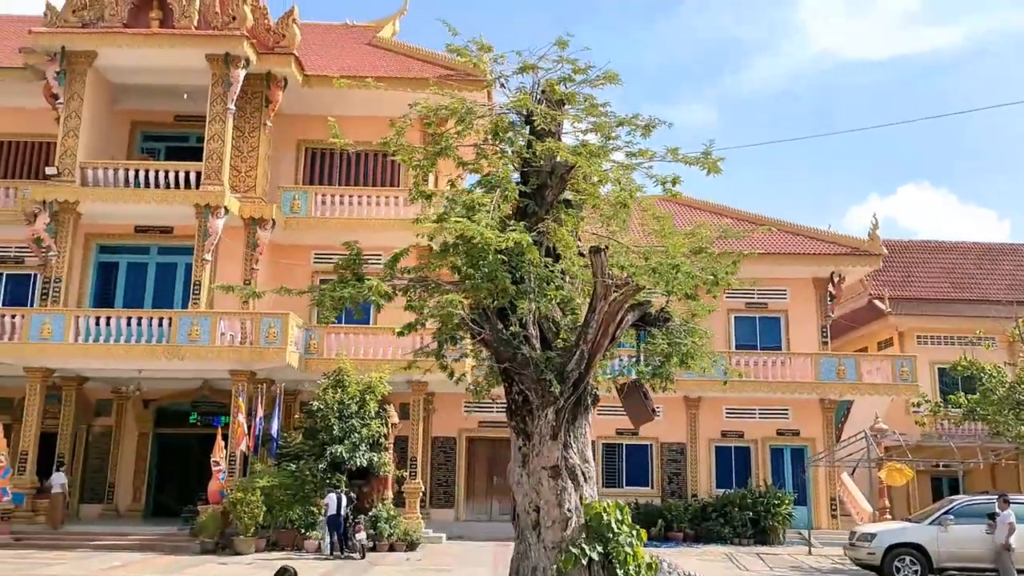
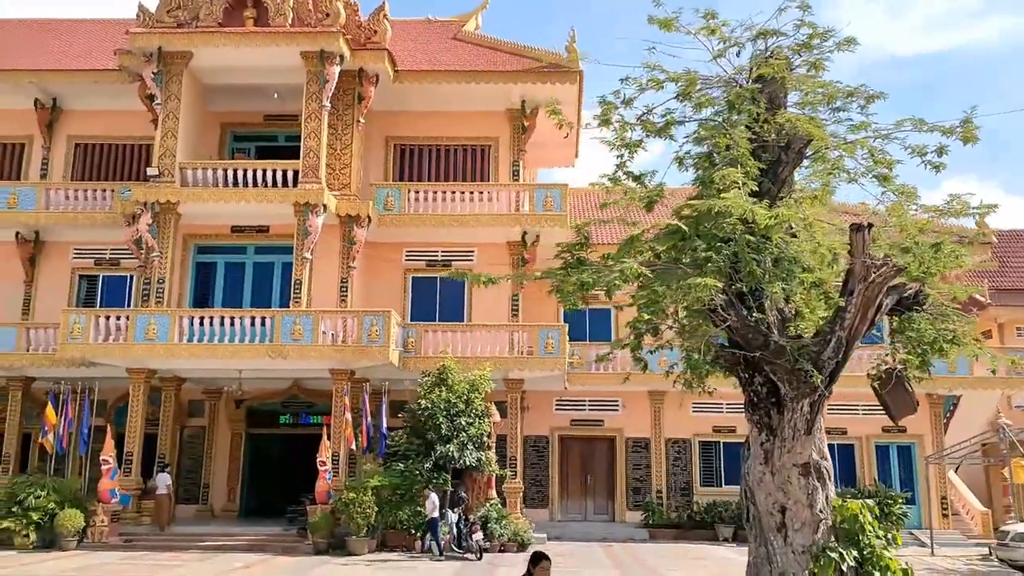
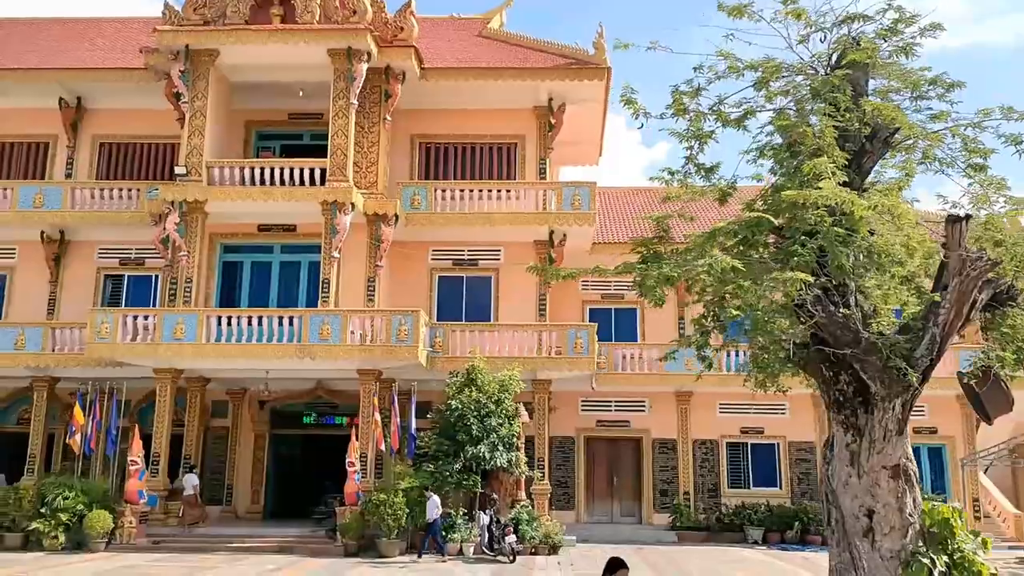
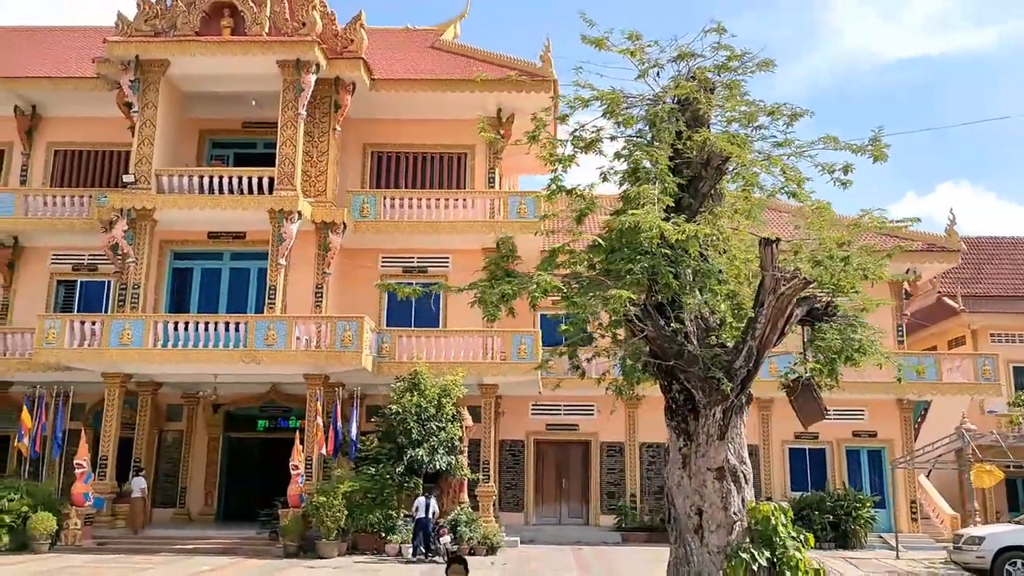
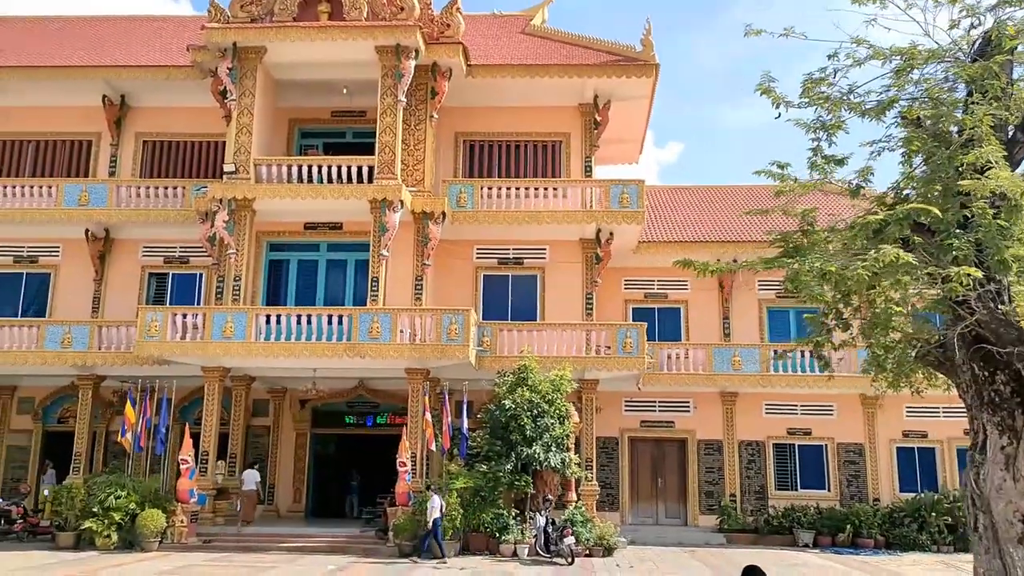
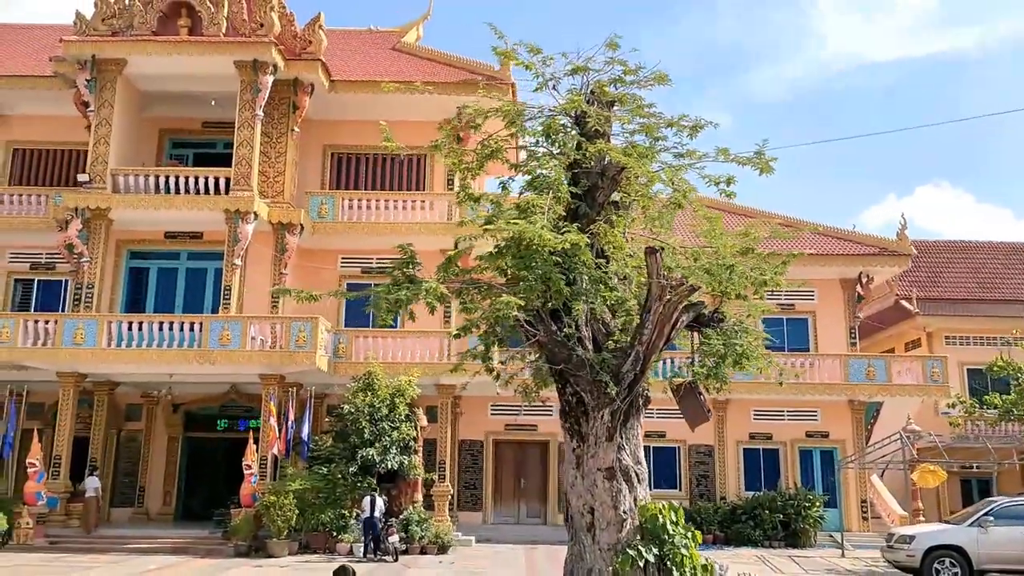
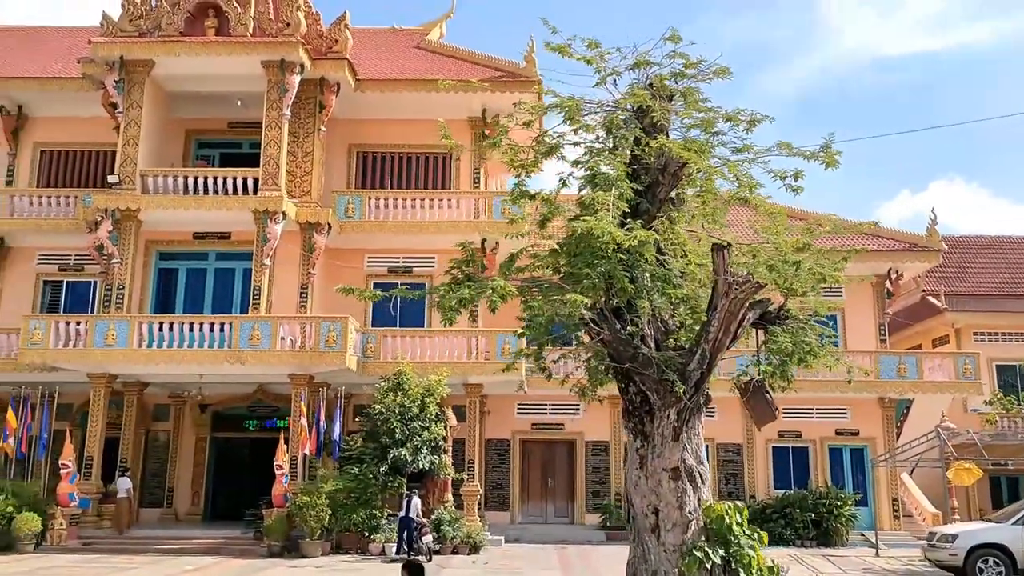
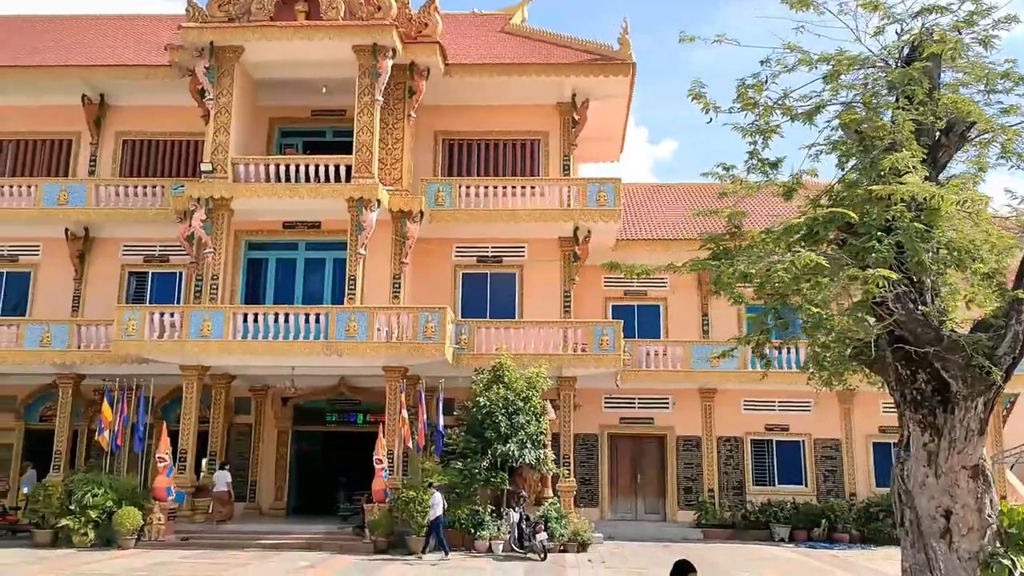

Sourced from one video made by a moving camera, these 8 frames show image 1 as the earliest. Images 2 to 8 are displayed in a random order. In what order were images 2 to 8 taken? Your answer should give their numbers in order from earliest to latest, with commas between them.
6, 7, 4, 2, 3, 8, 5
